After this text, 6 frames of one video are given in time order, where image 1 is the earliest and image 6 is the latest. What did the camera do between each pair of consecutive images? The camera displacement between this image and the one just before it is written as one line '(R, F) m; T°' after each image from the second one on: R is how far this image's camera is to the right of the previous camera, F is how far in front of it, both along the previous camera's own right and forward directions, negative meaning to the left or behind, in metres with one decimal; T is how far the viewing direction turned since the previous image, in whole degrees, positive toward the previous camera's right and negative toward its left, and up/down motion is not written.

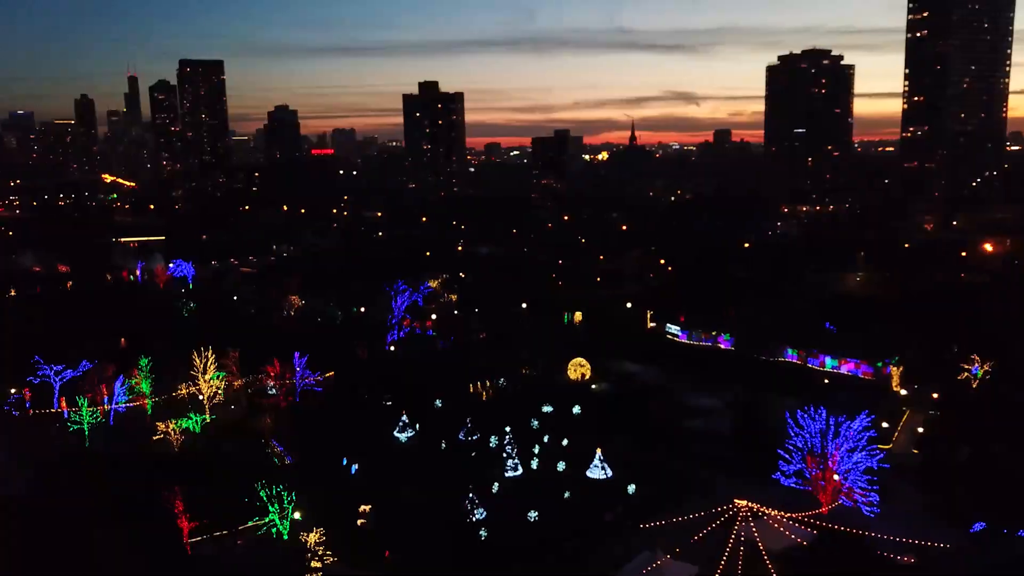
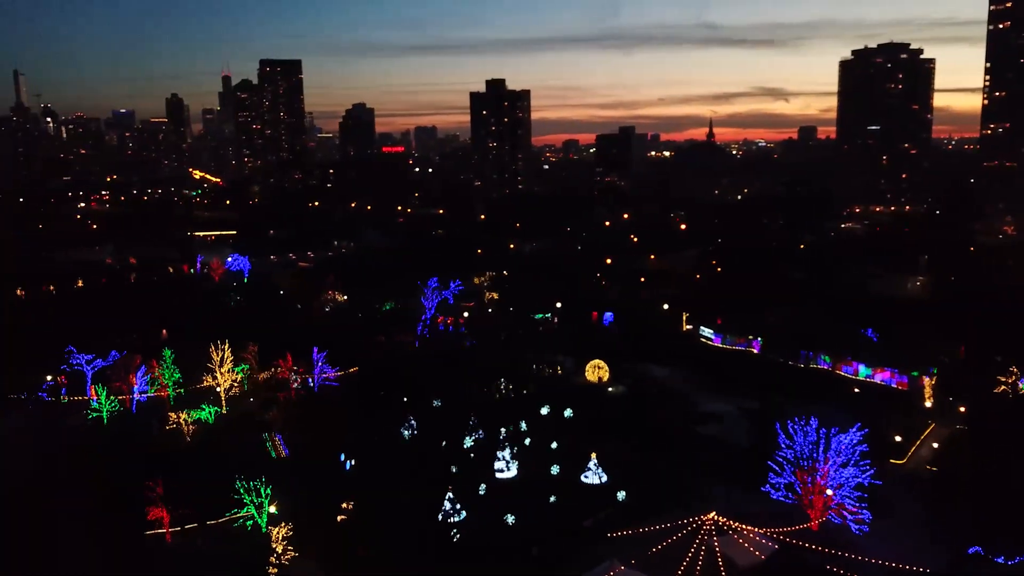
(+1.2, +0.2) m; -5°
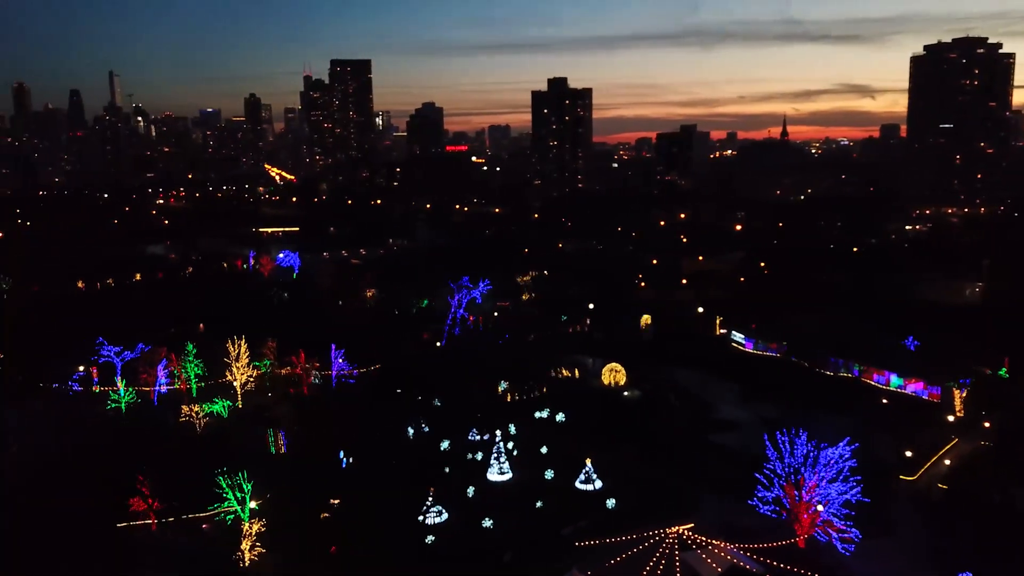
(+1.1, +0.2) m; -5°
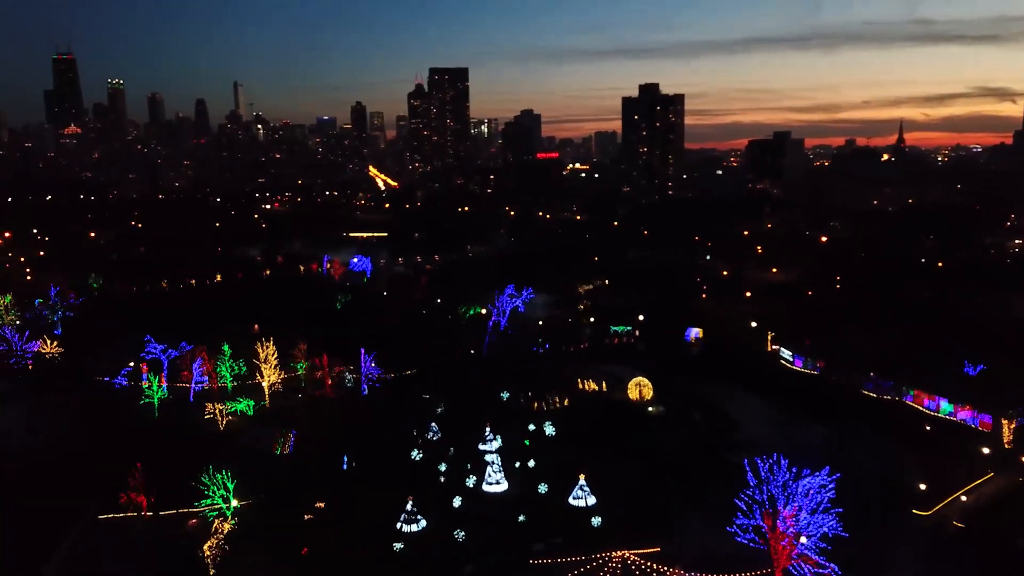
(+1.5, +0.2) m; -7°
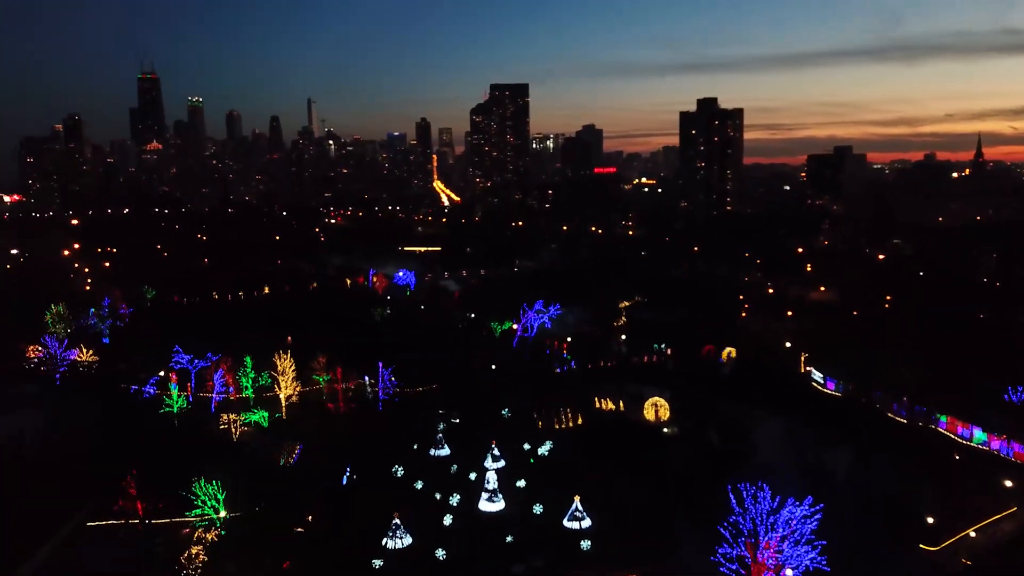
(+1.0, +0.1) m; -4°
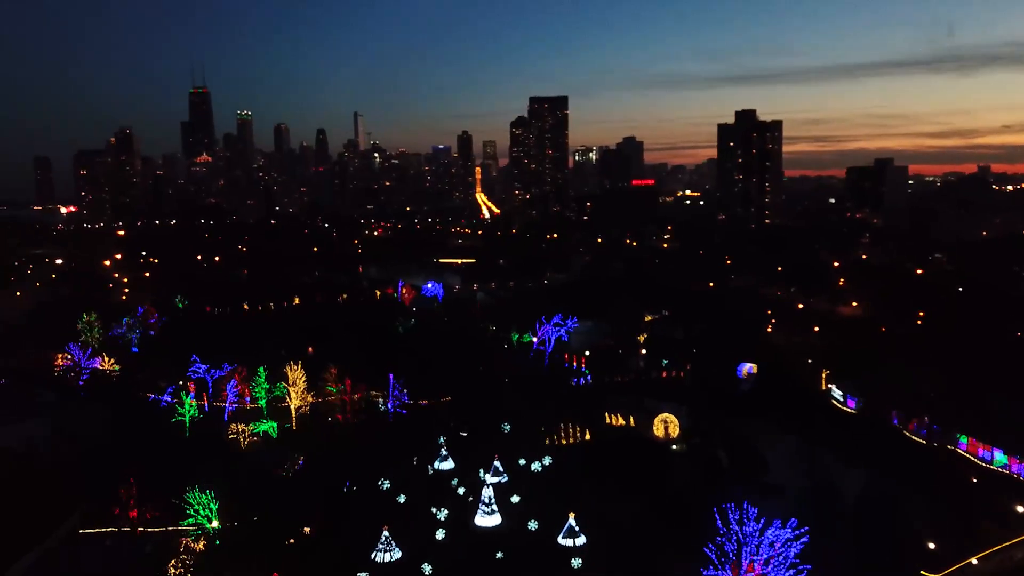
(+0.6, +0.1) m; -3°
